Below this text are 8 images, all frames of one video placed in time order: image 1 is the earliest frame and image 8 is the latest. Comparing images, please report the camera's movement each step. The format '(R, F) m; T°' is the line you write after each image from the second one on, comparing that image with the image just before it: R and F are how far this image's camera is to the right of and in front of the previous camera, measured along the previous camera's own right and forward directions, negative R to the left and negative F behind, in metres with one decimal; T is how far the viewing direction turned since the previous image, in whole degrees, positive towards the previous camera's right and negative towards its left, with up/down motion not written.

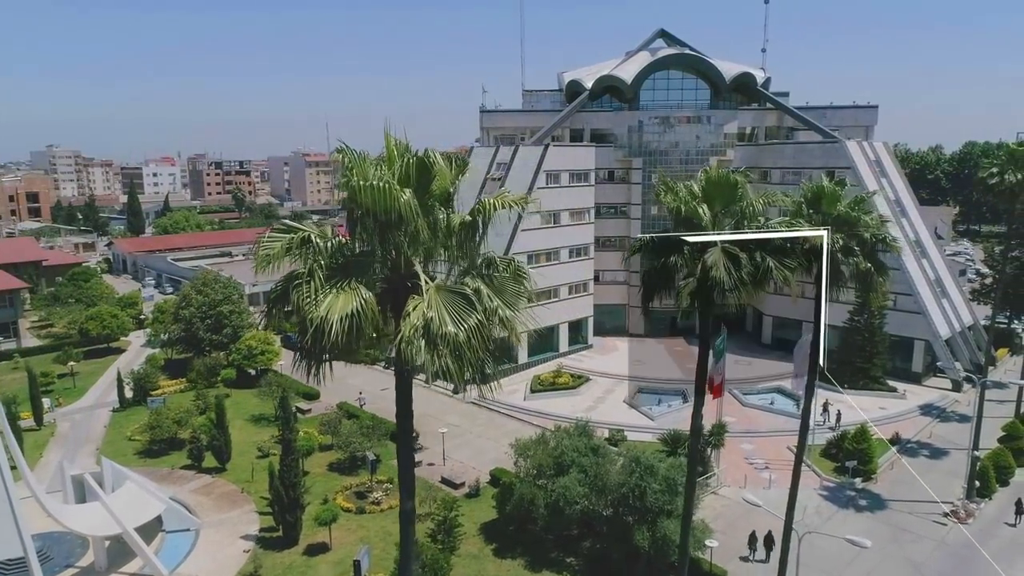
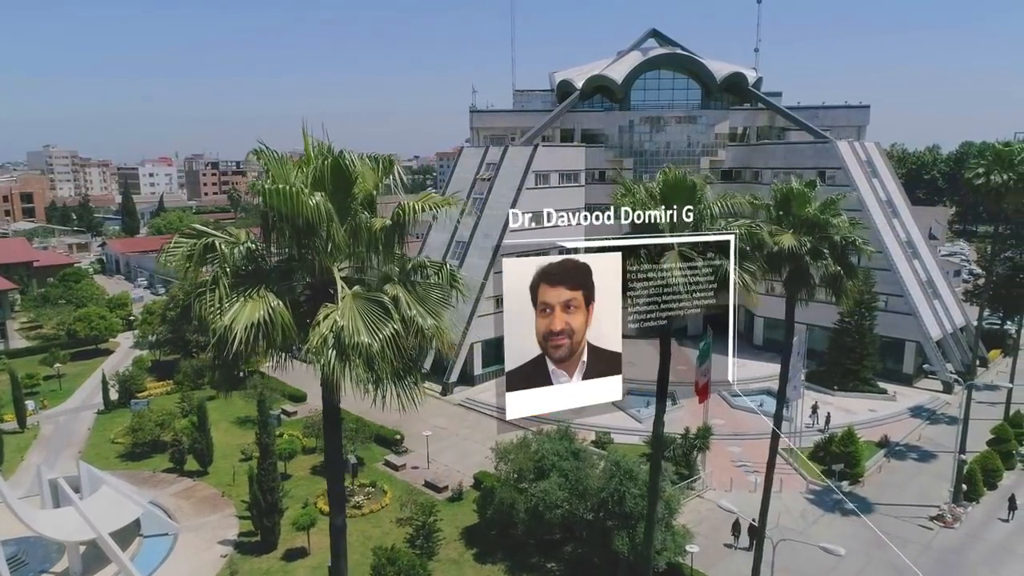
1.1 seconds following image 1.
(+0.5, +0.2) m; 0°
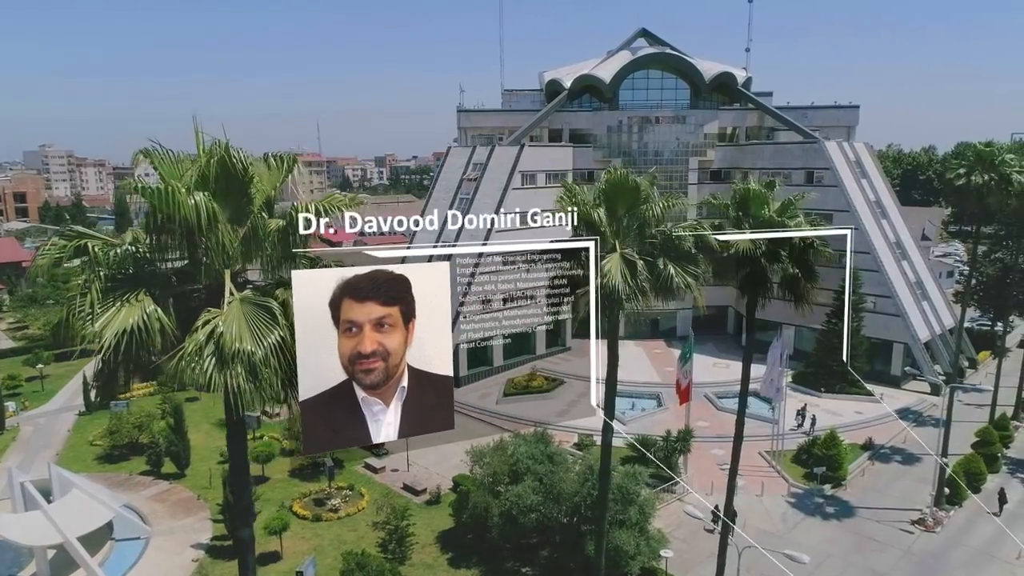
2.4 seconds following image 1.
(+0.6, +0.2) m; 0°
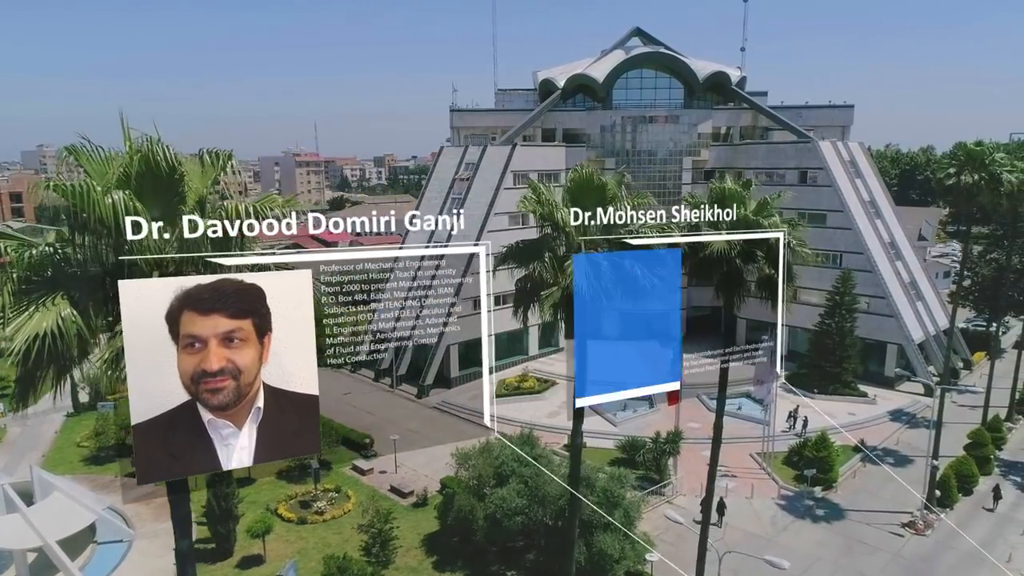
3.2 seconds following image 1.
(+0.3, +0.2) m; 0°
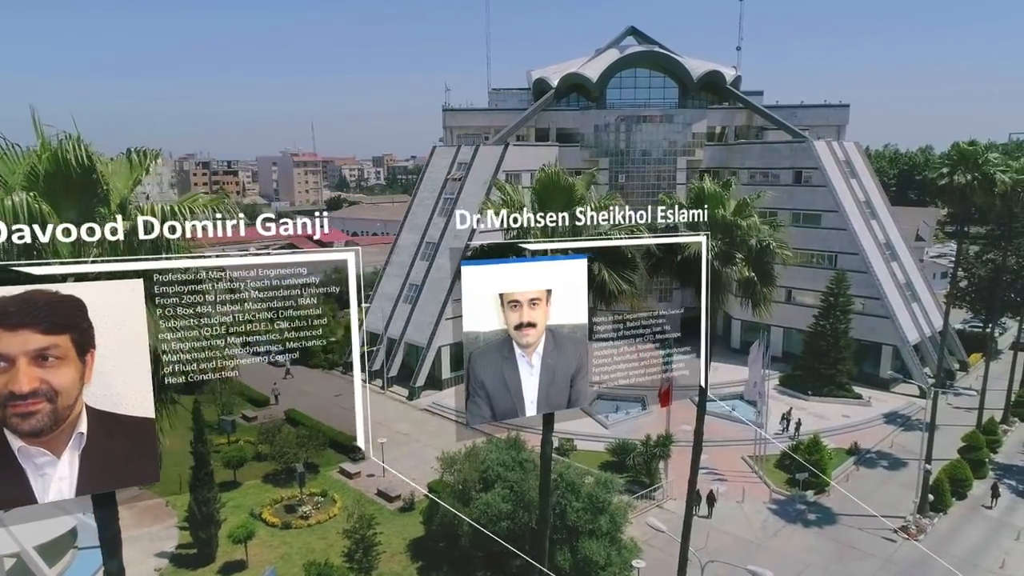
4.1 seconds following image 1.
(+0.3, +0.2) m; 0°
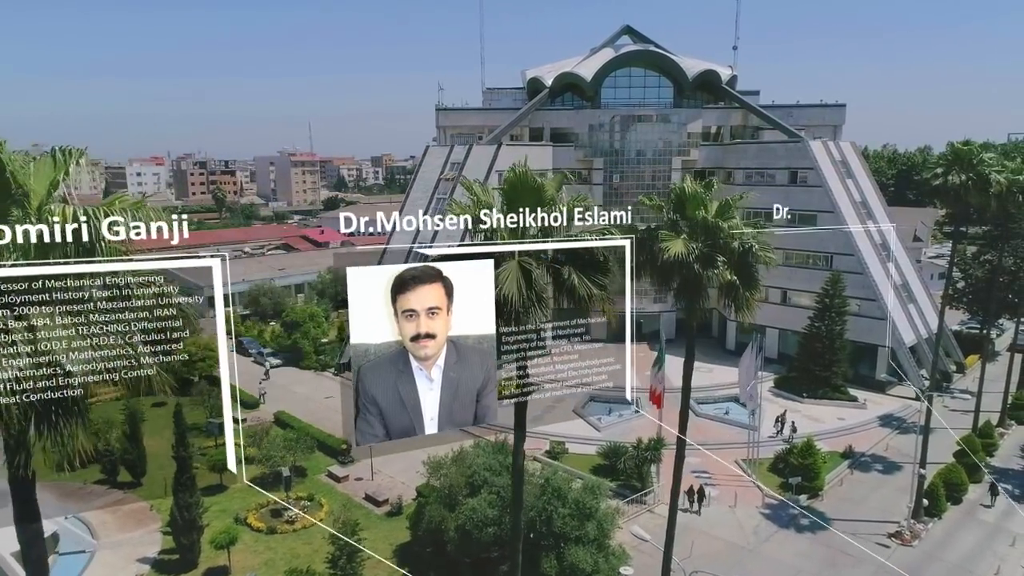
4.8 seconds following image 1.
(+0.3, +0.2) m; 0°
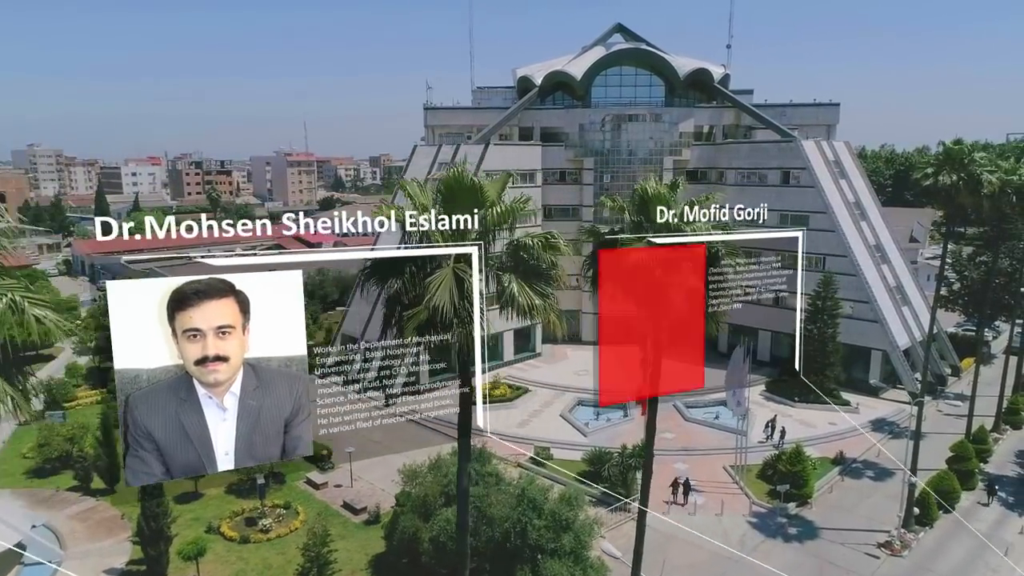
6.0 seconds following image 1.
(+0.5, +0.4) m; 0°
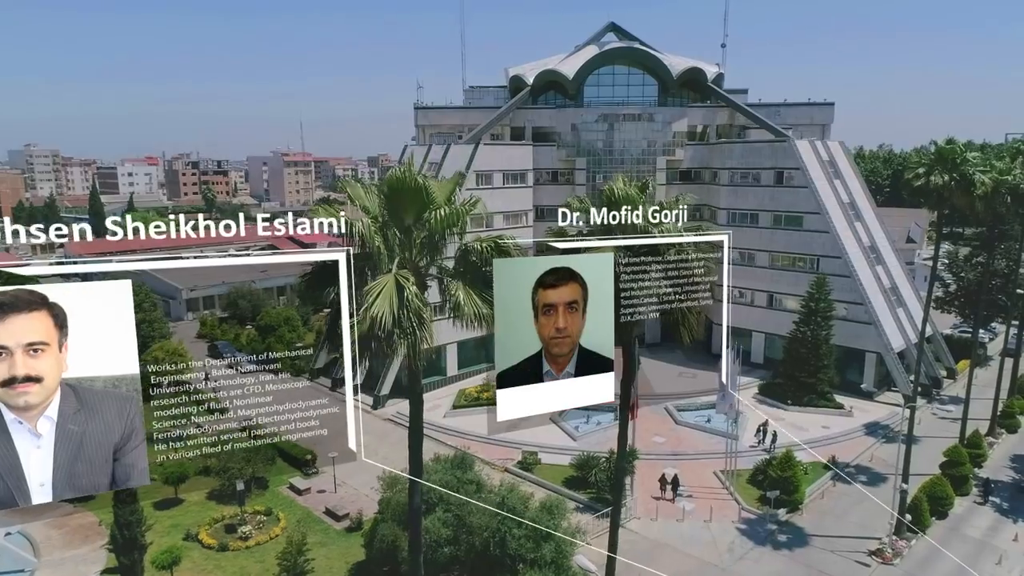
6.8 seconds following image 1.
(+0.4, +0.3) m; 0°
